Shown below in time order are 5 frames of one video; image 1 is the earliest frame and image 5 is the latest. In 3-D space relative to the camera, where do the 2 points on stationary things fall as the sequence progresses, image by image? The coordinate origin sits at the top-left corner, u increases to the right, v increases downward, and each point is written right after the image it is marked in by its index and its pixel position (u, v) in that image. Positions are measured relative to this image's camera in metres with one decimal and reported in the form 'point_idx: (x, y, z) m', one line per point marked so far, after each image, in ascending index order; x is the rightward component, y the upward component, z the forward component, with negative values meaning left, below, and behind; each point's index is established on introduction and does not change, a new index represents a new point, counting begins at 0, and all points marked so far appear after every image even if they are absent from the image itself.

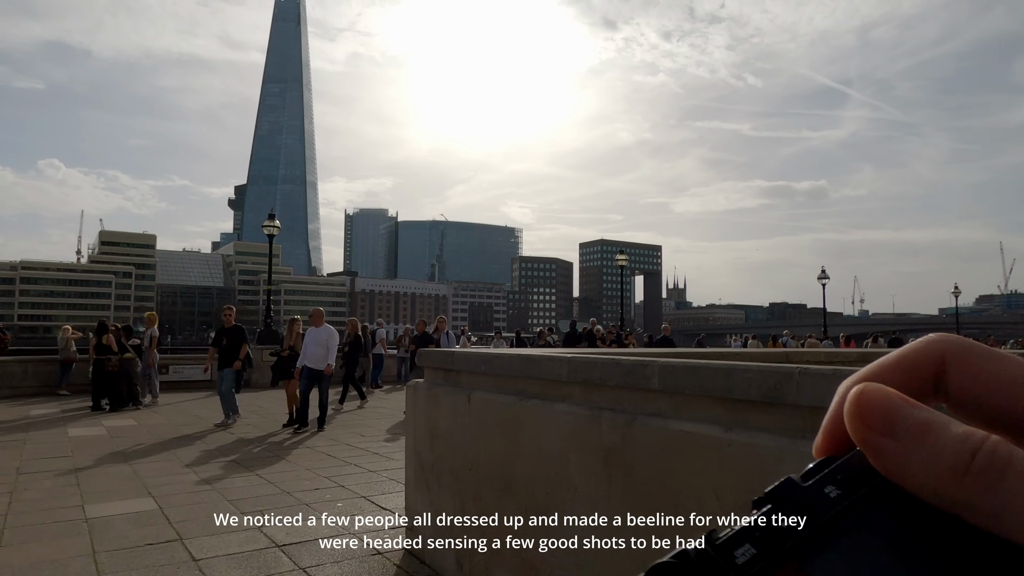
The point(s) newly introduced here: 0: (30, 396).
0: (-10.3, -2.3, +15.1) m
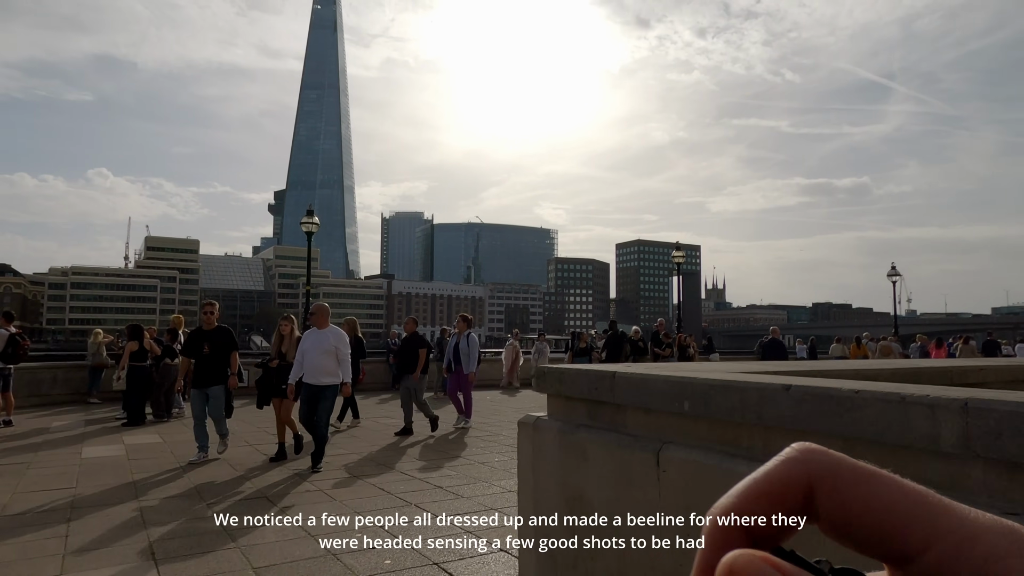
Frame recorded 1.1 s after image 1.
0: (-9.2, -2.4, +14.4) m
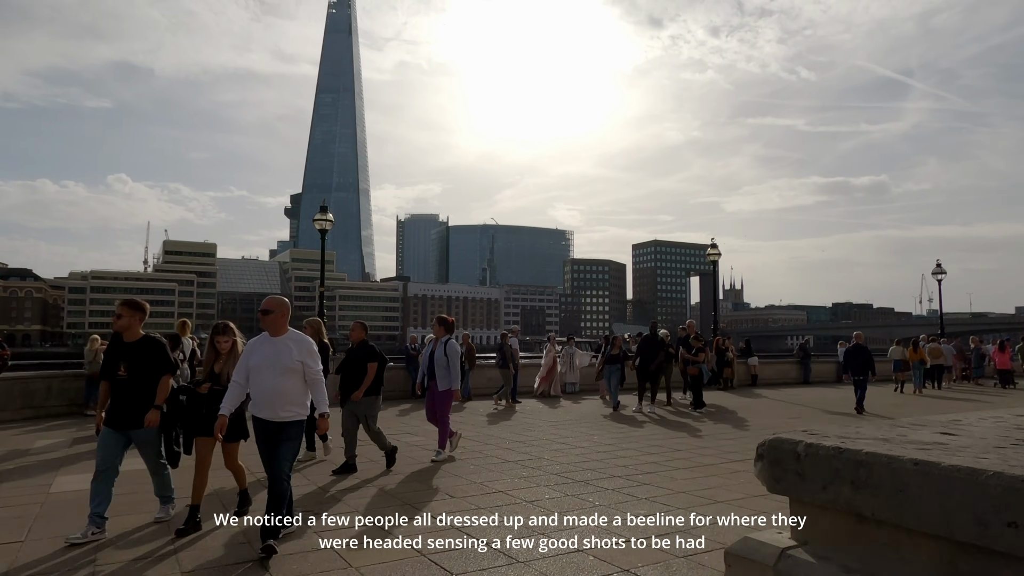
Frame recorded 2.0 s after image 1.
0: (-8.6, -2.5, +13.7) m
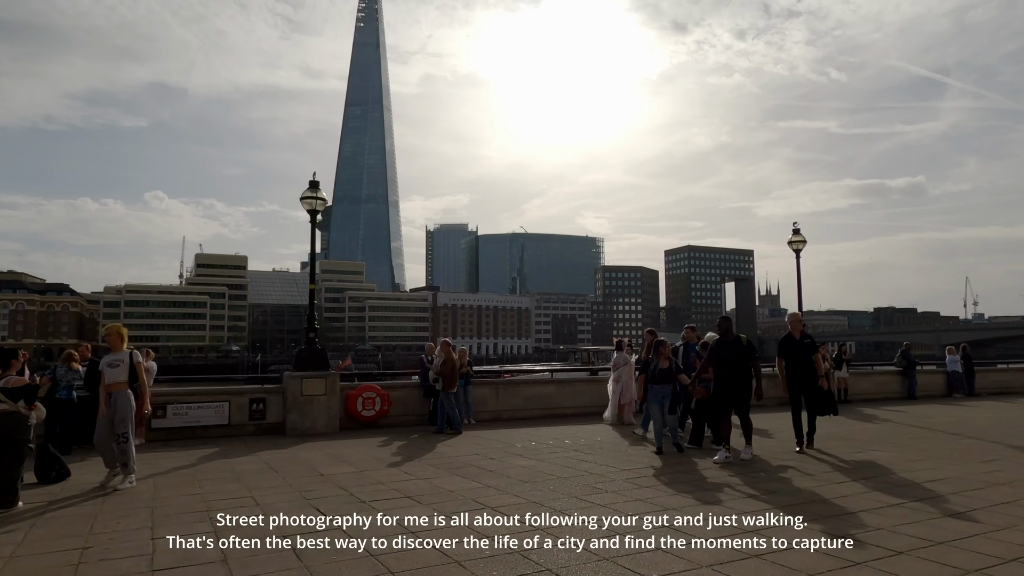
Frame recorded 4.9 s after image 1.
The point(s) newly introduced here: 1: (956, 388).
0: (-7.5, -2.5, +11.3) m
1: (+11.4, -2.6, +18.1) m
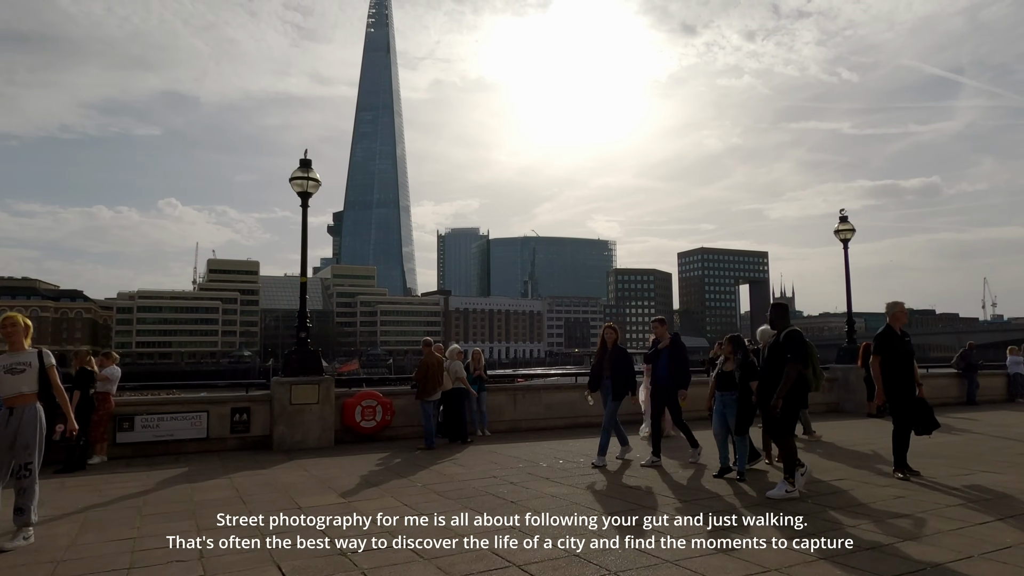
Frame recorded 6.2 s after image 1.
0: (-7.1, -2.5, +10.0) m
1: (+11.9, -2.4, +16.6) m
